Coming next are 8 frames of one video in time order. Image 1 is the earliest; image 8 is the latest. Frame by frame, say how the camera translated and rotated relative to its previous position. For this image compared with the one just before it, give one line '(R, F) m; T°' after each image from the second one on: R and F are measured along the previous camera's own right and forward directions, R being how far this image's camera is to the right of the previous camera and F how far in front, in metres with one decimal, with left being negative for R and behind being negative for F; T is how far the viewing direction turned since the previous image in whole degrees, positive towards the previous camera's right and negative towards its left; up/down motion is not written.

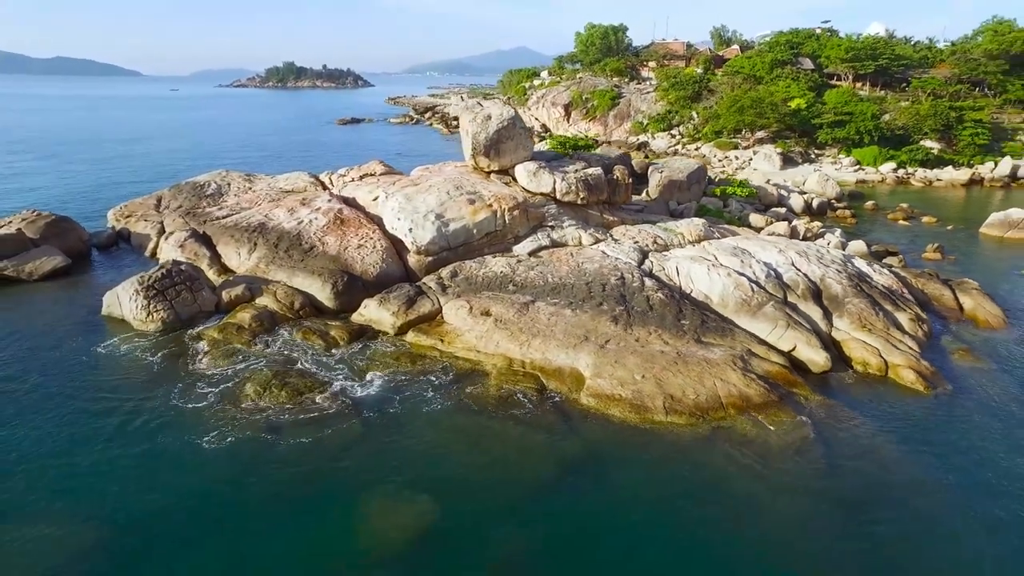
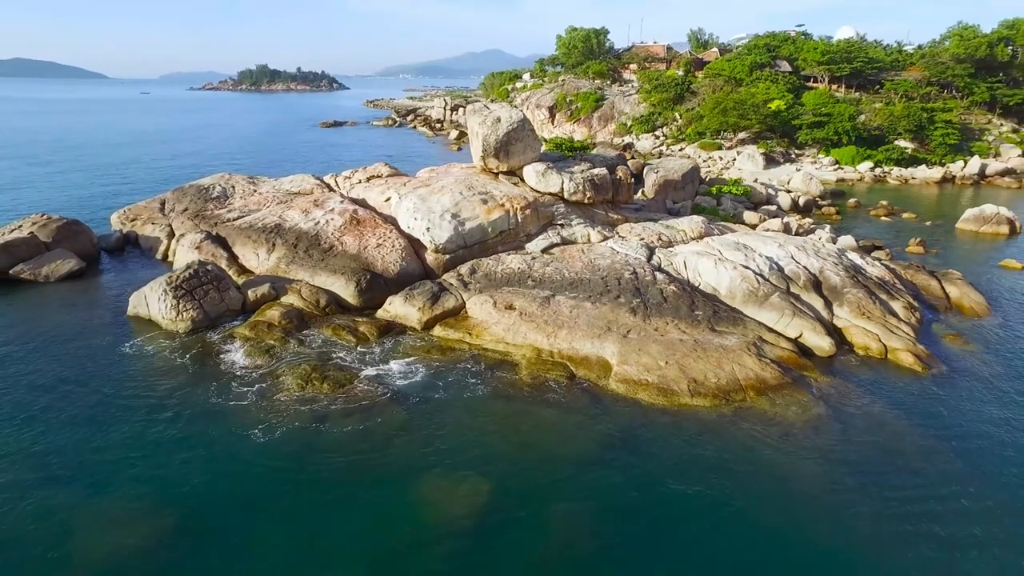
(-1.4, -0.8) m; +2°
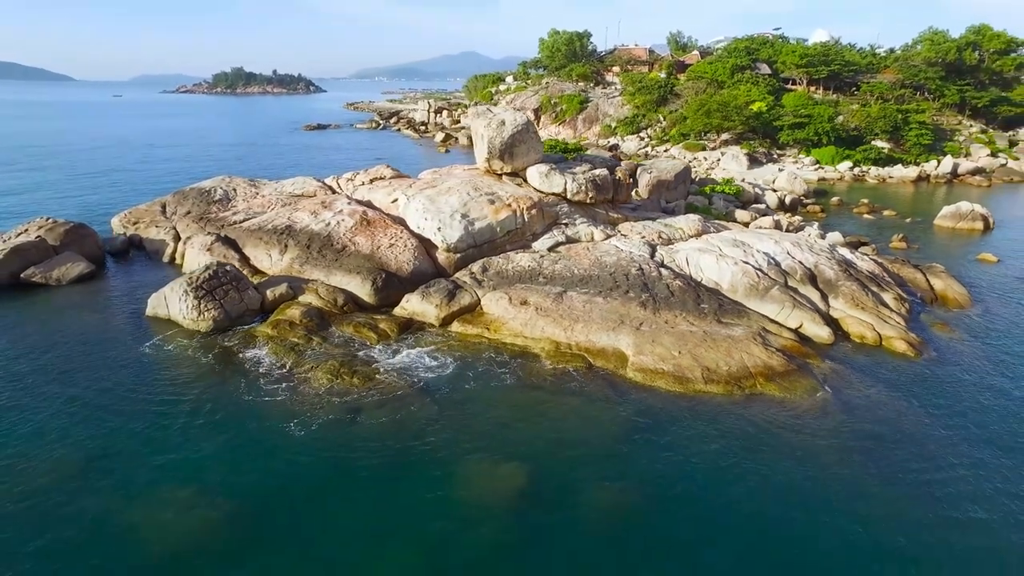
(-1.1, -0.7) m; +2°
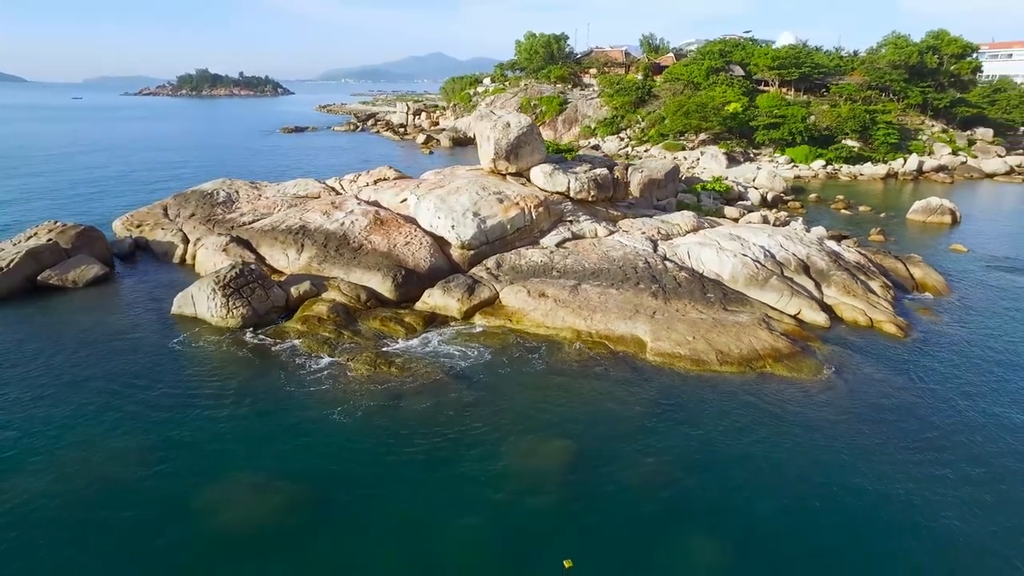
(-1.6, -1.0) m; +3°
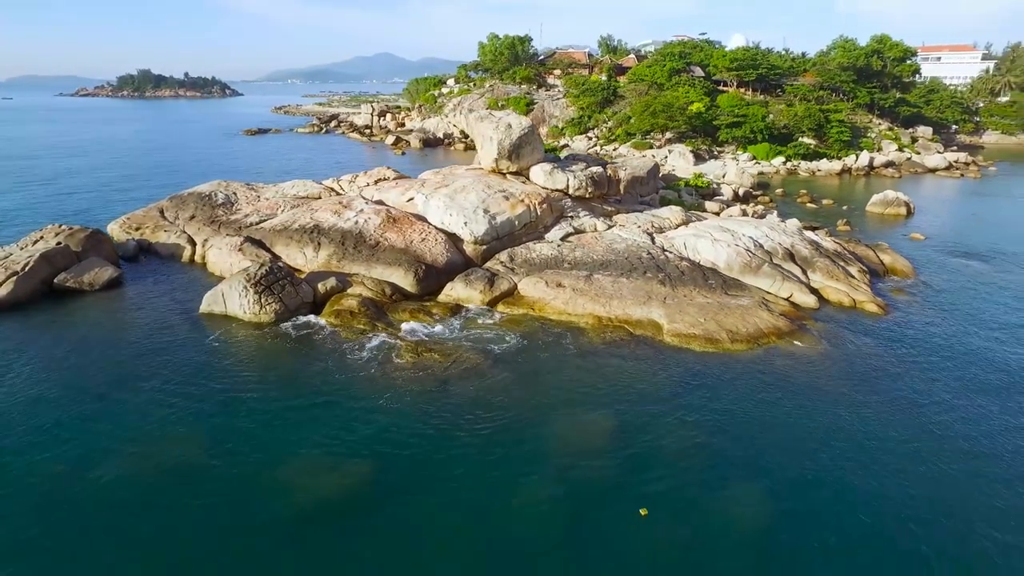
(-2.3, -1.2) m; +4°
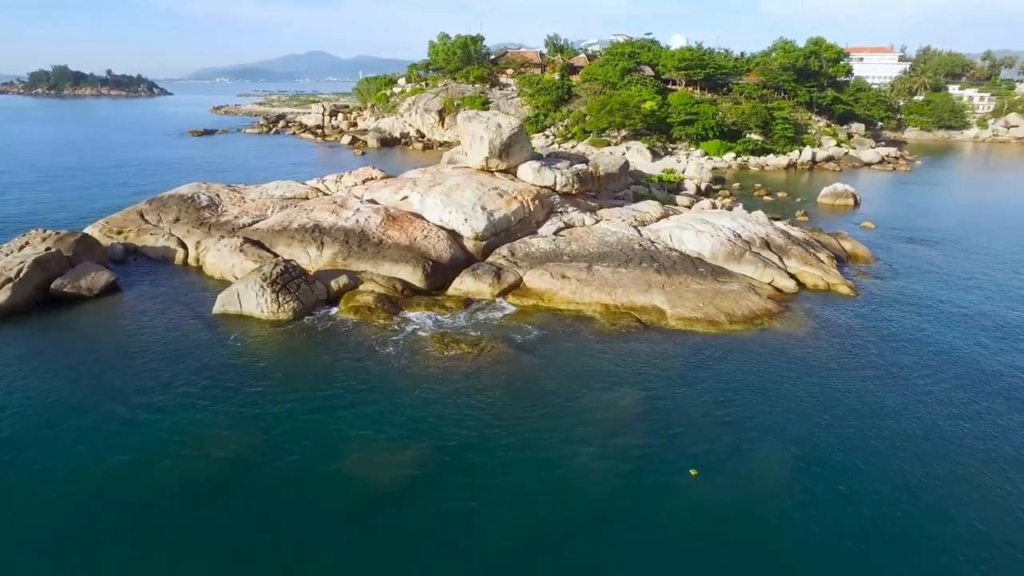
(-2.4, -0.9) m; +5°
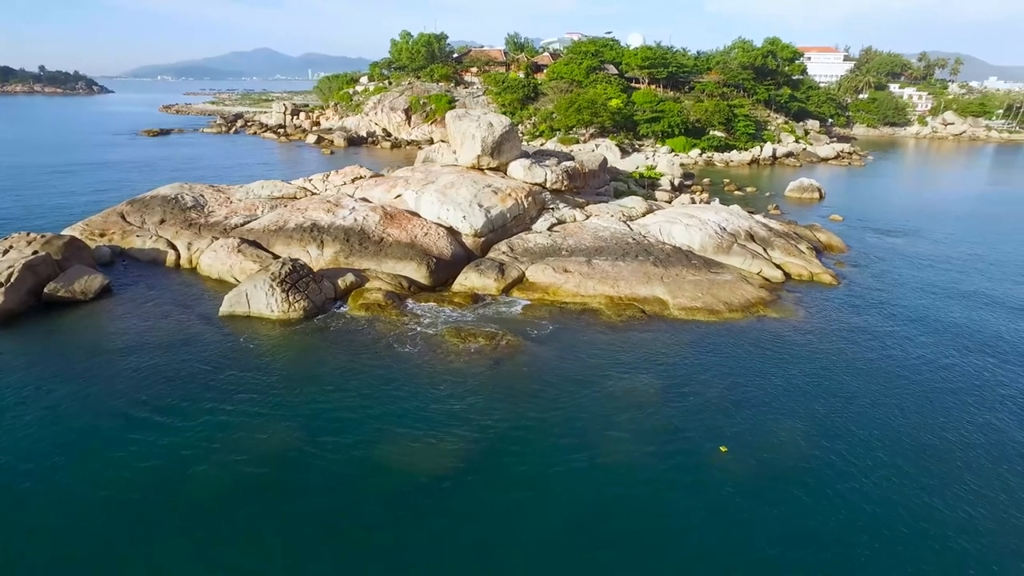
(-1.8, -0.4) m; +4°
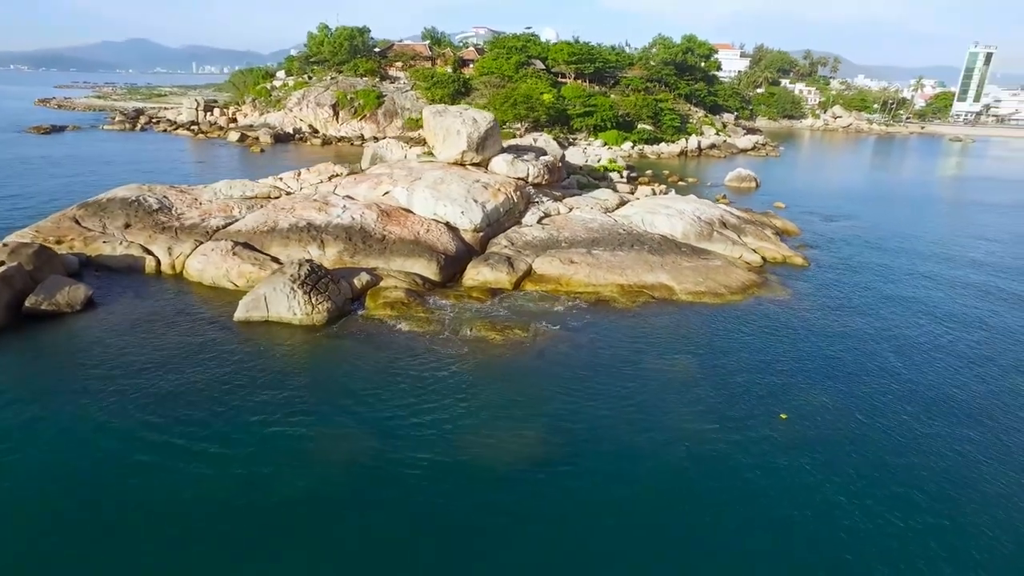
(-3.9, -0.2) m; +8°
